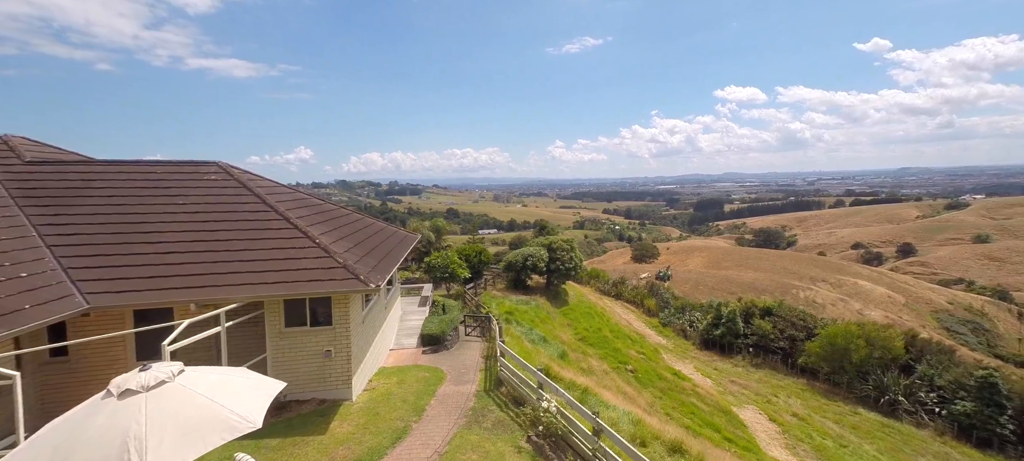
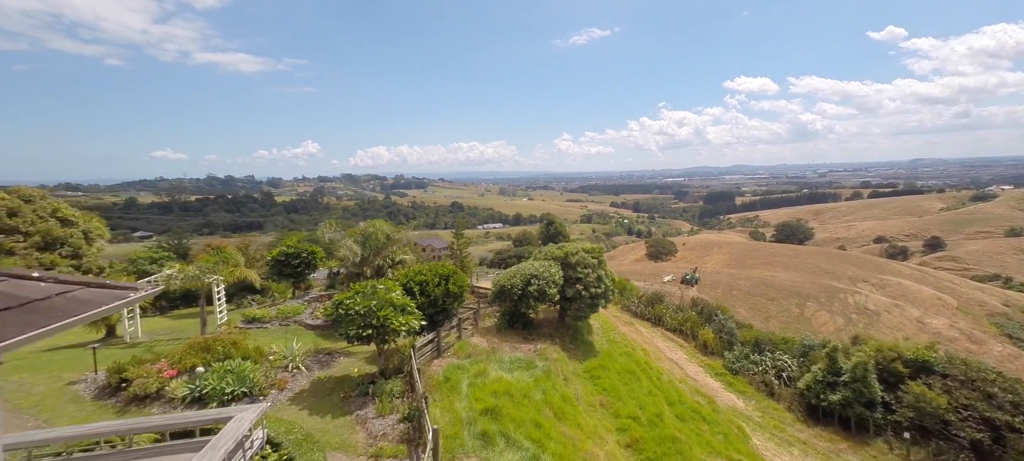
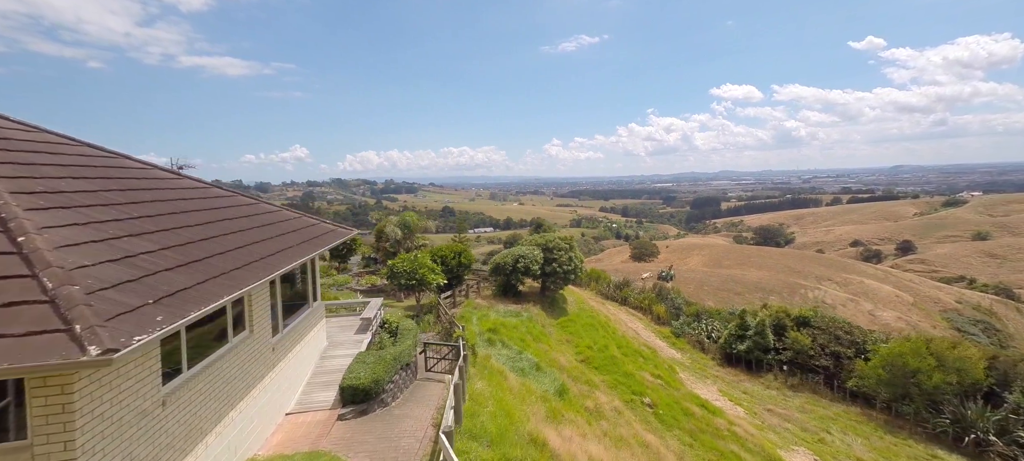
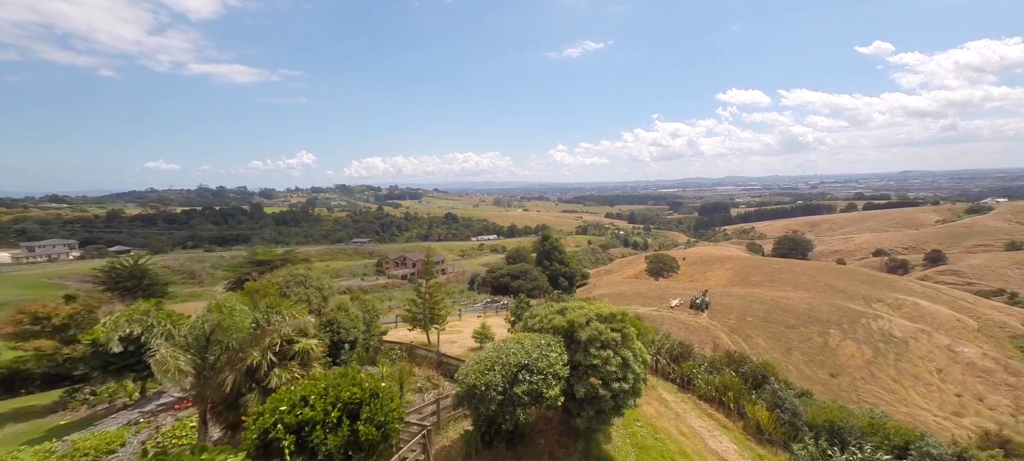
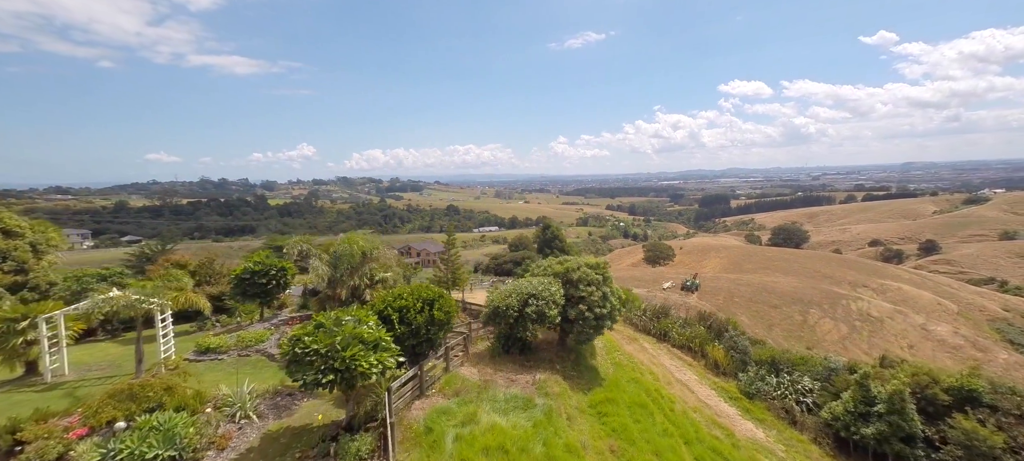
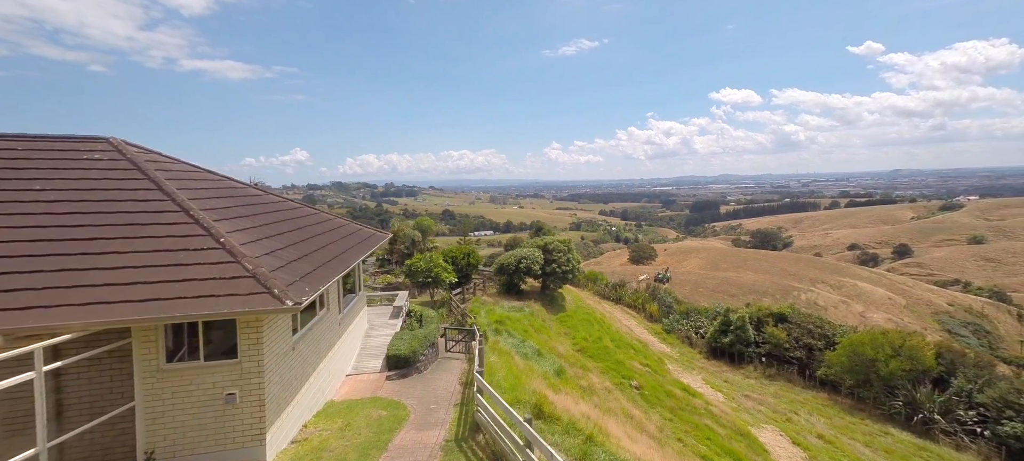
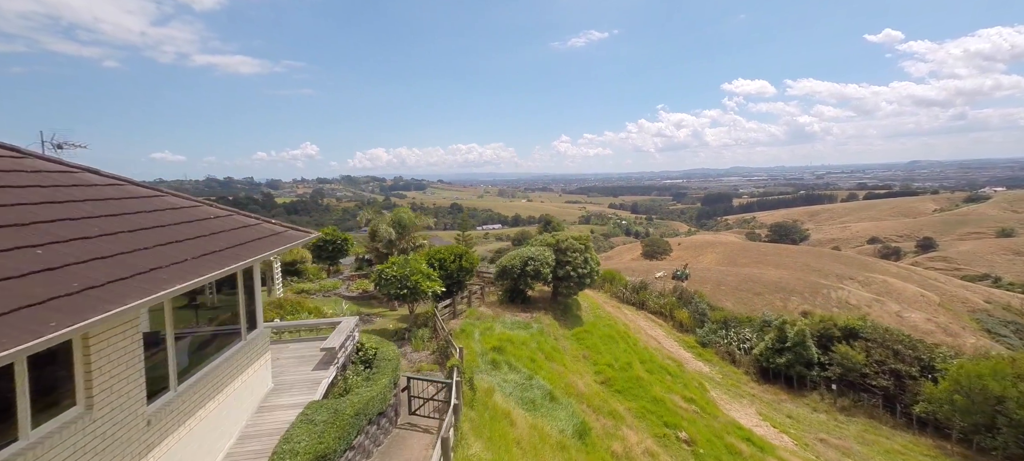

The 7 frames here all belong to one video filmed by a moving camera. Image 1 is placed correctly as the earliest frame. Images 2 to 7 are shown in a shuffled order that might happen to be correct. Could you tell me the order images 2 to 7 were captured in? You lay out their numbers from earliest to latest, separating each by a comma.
6, 3, 7, 2, 5, 4
